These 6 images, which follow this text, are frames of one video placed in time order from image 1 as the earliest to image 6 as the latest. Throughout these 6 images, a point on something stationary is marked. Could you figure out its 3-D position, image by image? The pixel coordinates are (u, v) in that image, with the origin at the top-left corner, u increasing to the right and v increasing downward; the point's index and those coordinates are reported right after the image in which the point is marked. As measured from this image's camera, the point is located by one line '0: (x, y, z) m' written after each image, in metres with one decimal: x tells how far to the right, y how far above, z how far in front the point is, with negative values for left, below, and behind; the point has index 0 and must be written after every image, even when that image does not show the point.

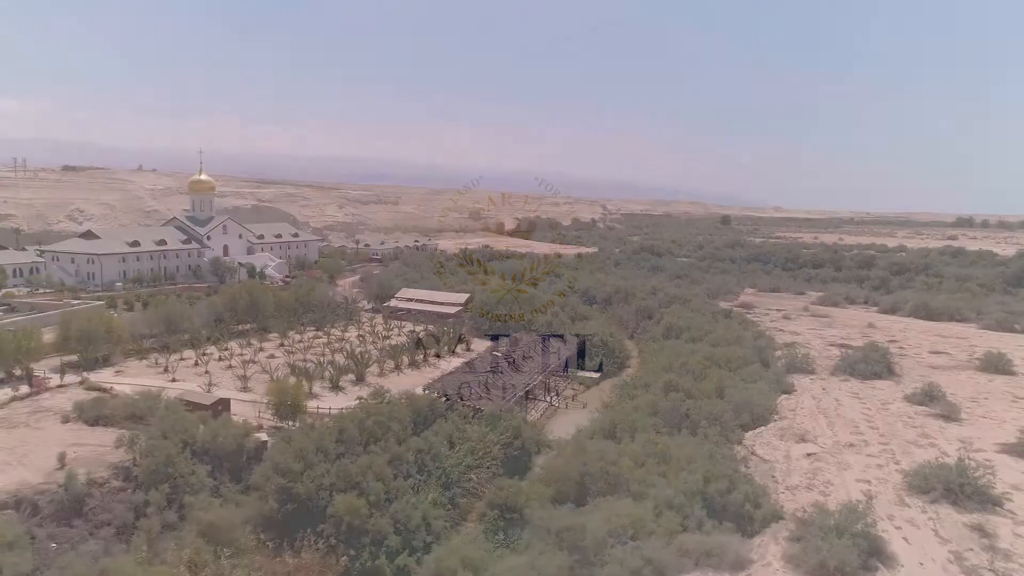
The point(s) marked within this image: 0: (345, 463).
0: (-3.3, -3.4, +12.1) m
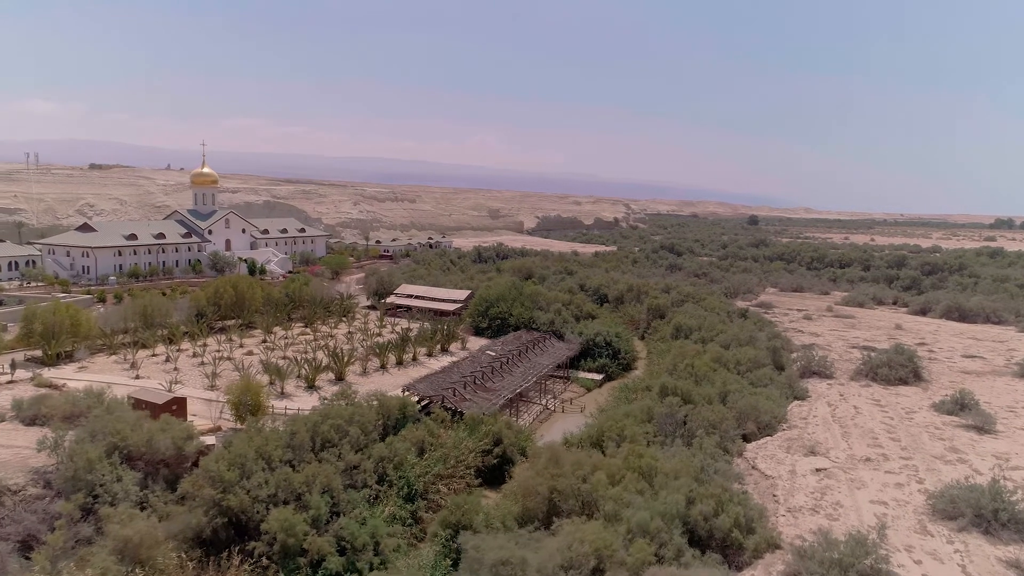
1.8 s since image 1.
0: (-3.9, -3.2, +10.9) m
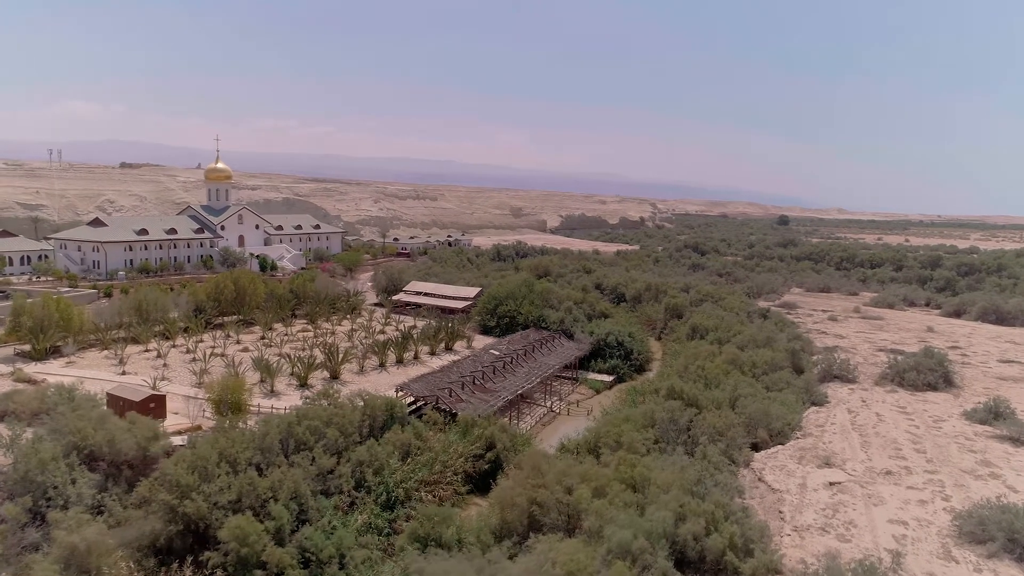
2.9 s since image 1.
0: (-4.3, -3.1, +10.2) m
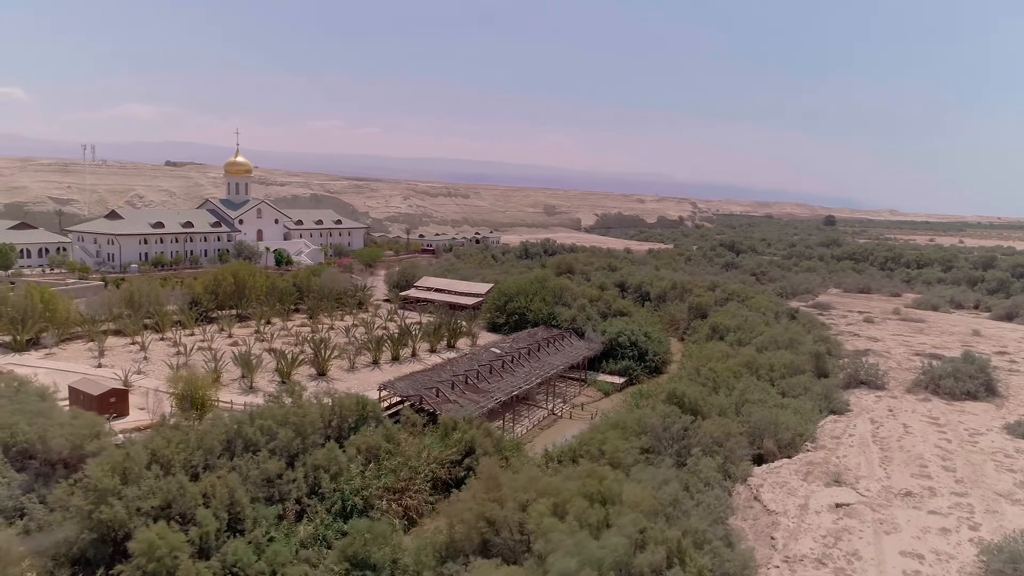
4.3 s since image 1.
0: (-4.9, -2.9, +9.4) m
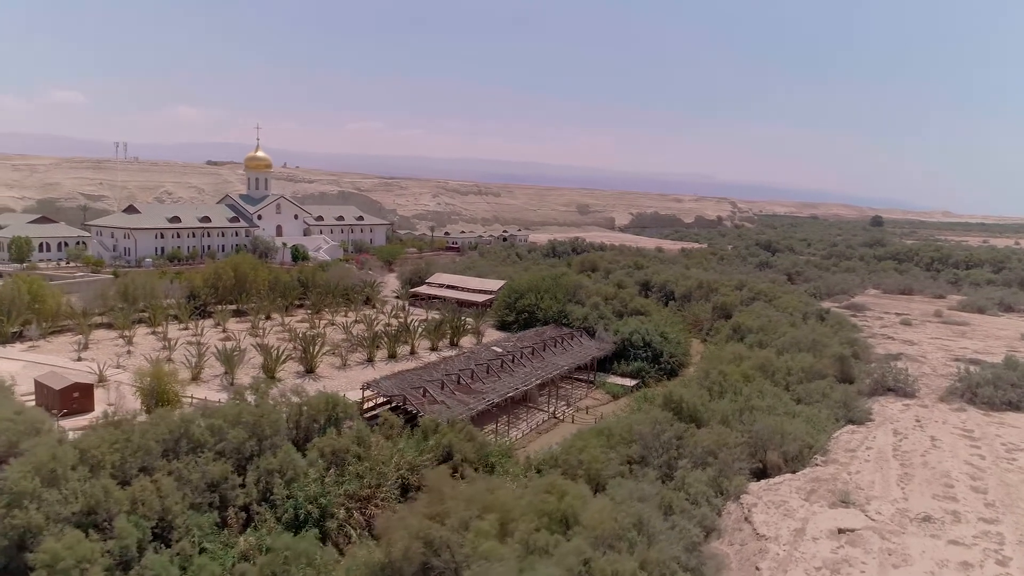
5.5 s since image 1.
0: (-5.6, -2.7, +8.7) m
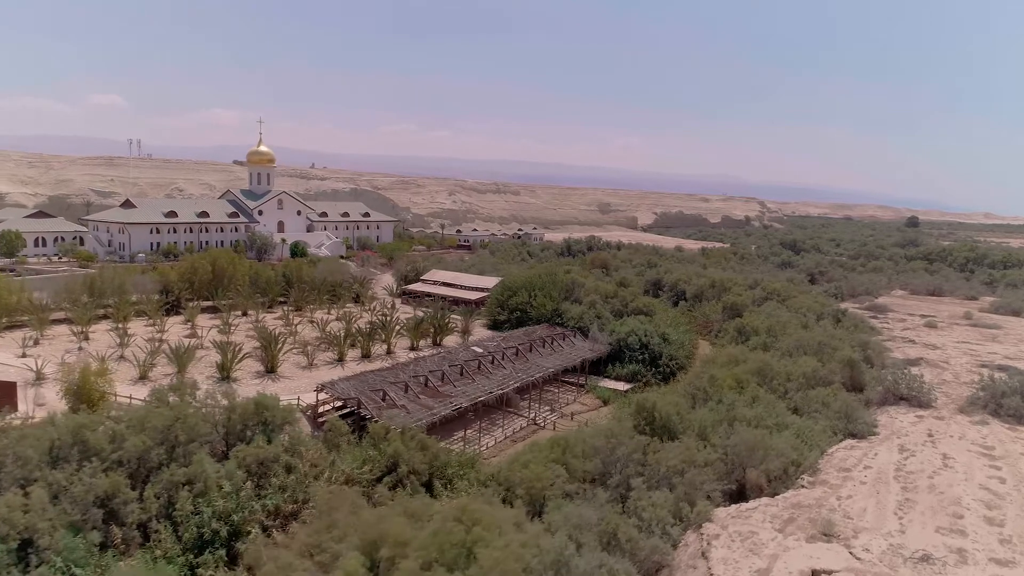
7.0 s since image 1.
0: (-6.6, -2.5, +7.7) m
